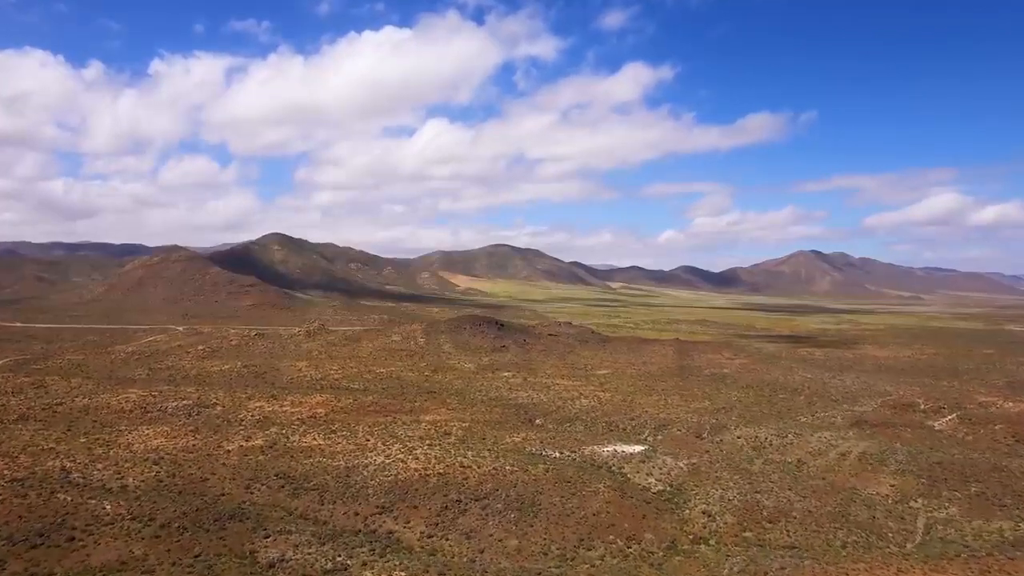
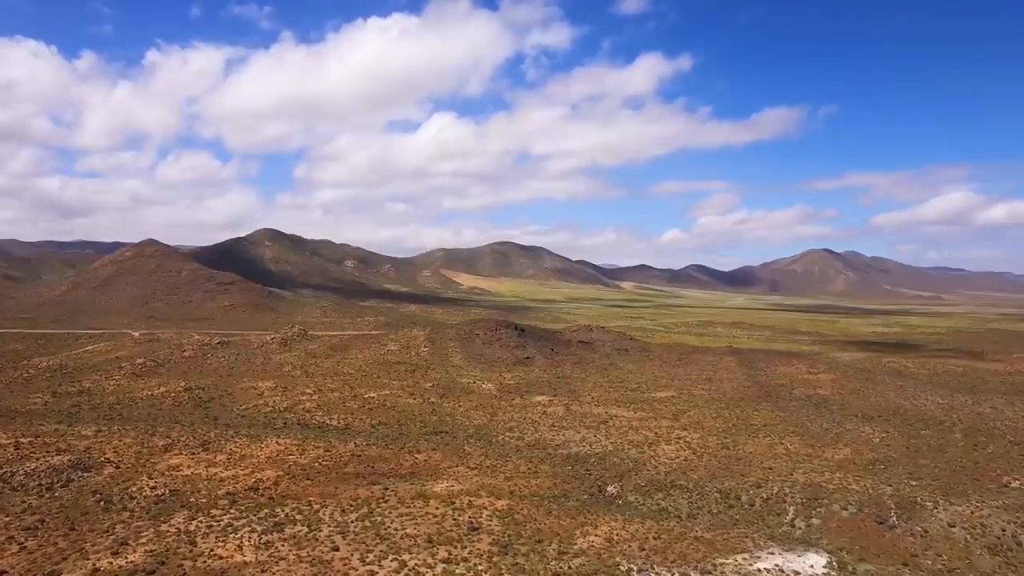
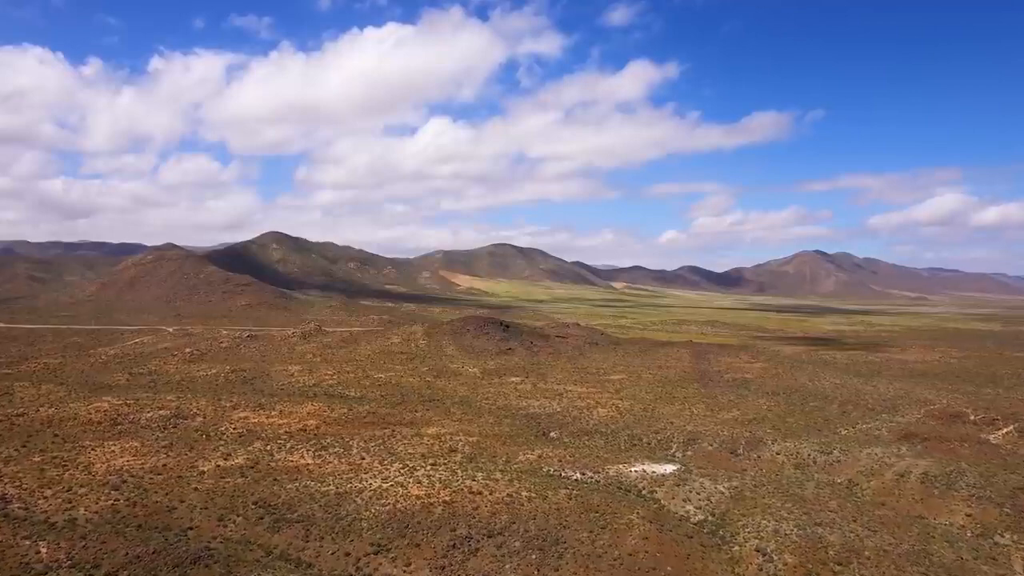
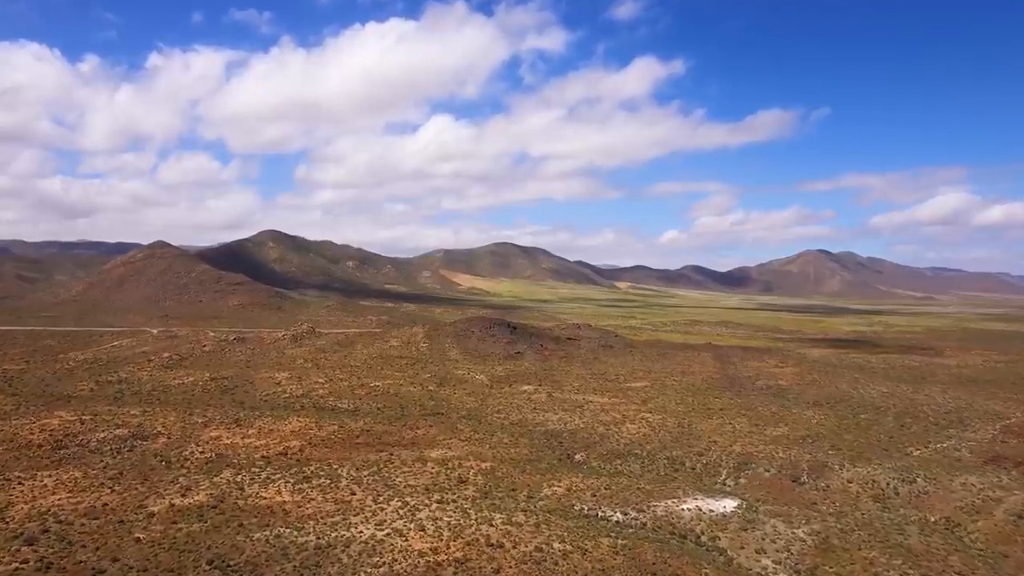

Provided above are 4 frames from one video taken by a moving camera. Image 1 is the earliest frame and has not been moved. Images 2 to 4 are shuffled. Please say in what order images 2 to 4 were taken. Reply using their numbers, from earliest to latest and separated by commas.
3, 4, 2
